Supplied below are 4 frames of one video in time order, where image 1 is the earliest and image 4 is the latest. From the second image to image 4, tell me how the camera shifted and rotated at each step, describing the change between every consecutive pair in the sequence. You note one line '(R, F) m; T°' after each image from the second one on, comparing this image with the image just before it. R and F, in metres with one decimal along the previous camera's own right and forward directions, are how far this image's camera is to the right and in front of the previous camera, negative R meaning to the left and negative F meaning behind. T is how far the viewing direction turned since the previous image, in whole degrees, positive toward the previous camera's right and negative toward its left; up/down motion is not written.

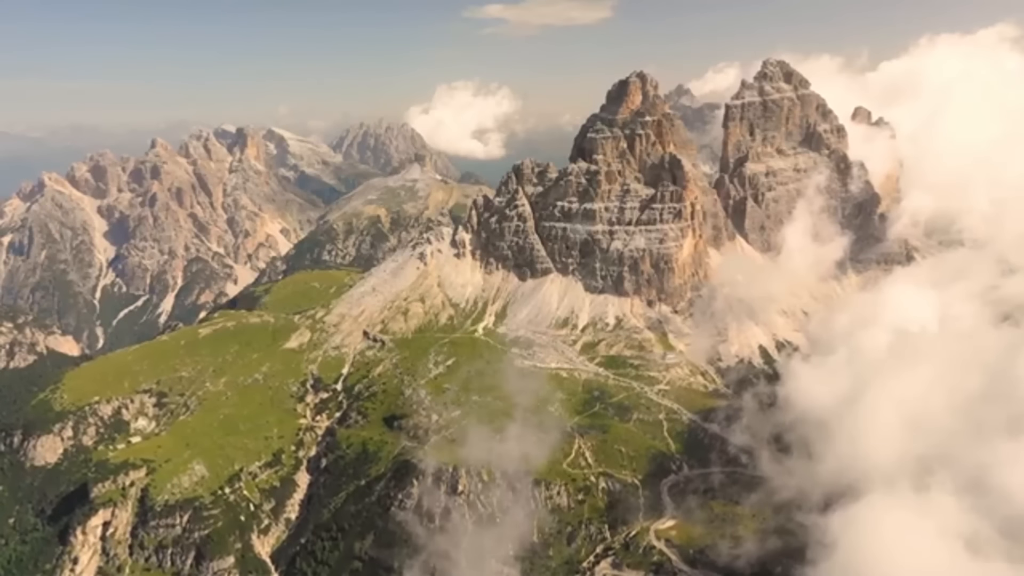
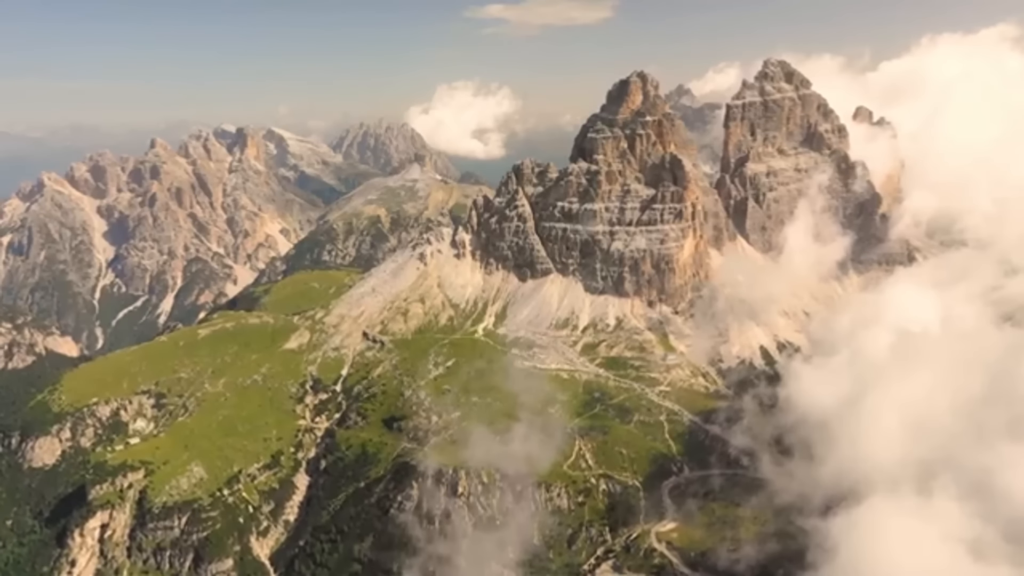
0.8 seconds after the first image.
(0.0, +0.9) m; 0°
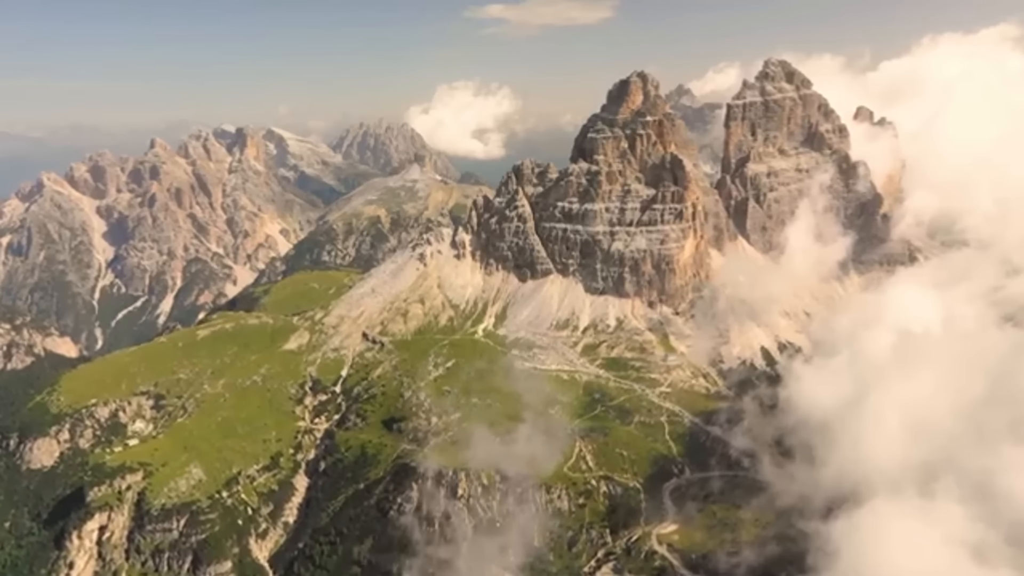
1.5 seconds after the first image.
(0.0, +0.7) m; 0°
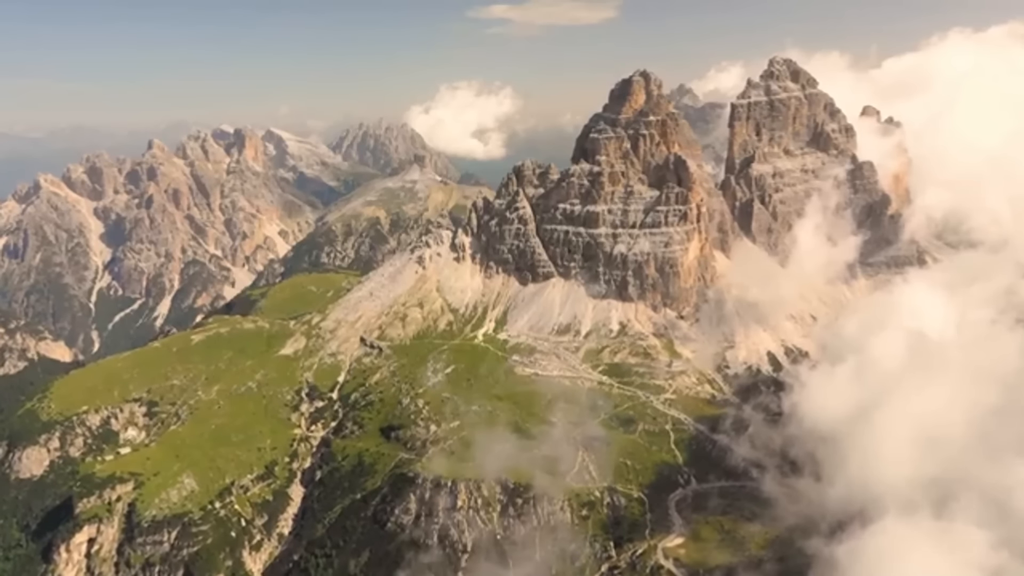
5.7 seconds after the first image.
(+0.1, +4.5) m; 0°
